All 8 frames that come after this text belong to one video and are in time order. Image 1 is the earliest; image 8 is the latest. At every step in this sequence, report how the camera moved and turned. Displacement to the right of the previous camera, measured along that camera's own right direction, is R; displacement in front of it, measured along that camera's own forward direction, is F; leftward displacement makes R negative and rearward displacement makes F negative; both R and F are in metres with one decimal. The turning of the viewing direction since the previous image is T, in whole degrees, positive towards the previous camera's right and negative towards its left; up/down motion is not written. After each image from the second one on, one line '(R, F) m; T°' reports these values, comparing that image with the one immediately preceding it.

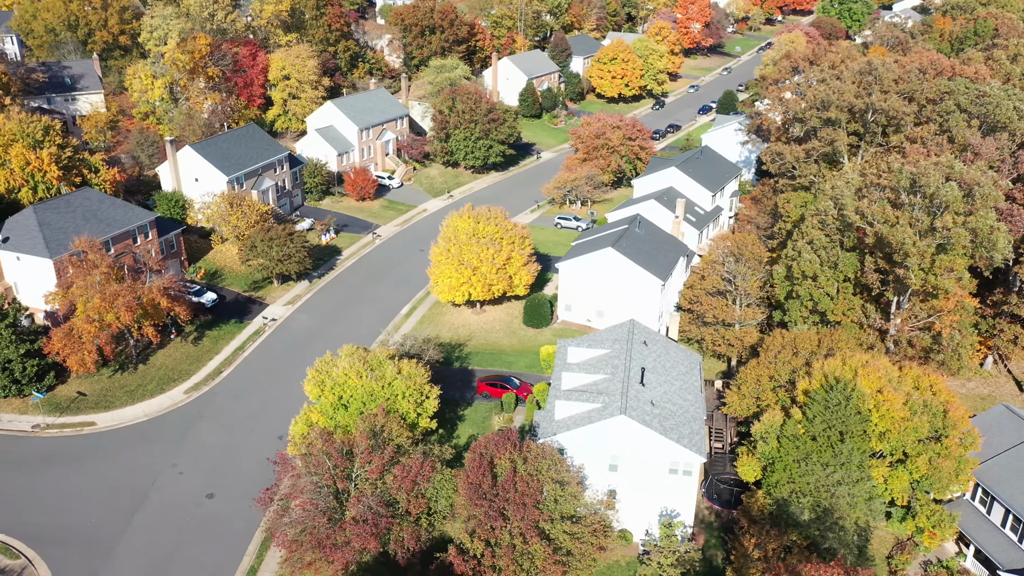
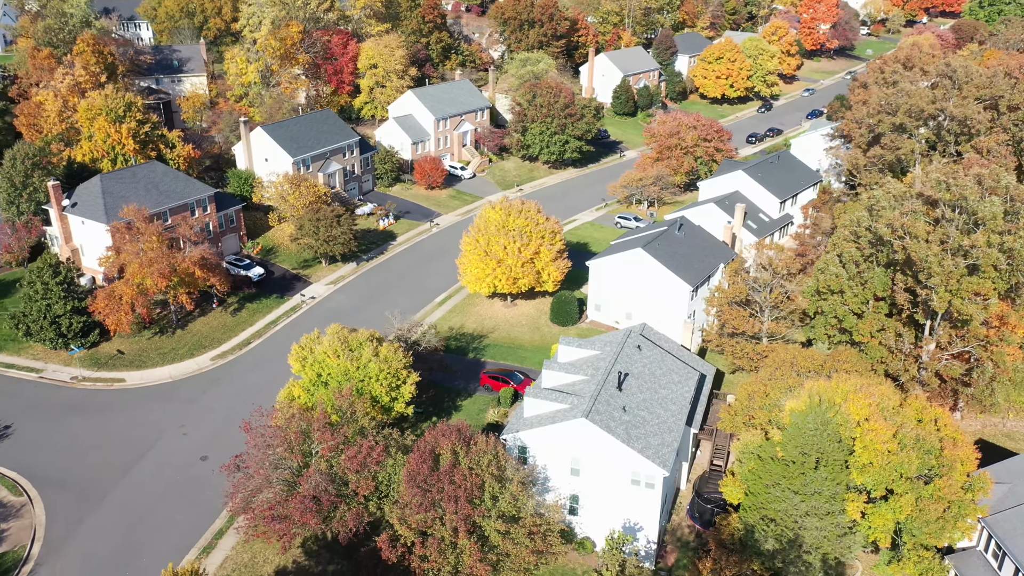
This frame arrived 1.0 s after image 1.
(+6.3, +1.1) m; -9°
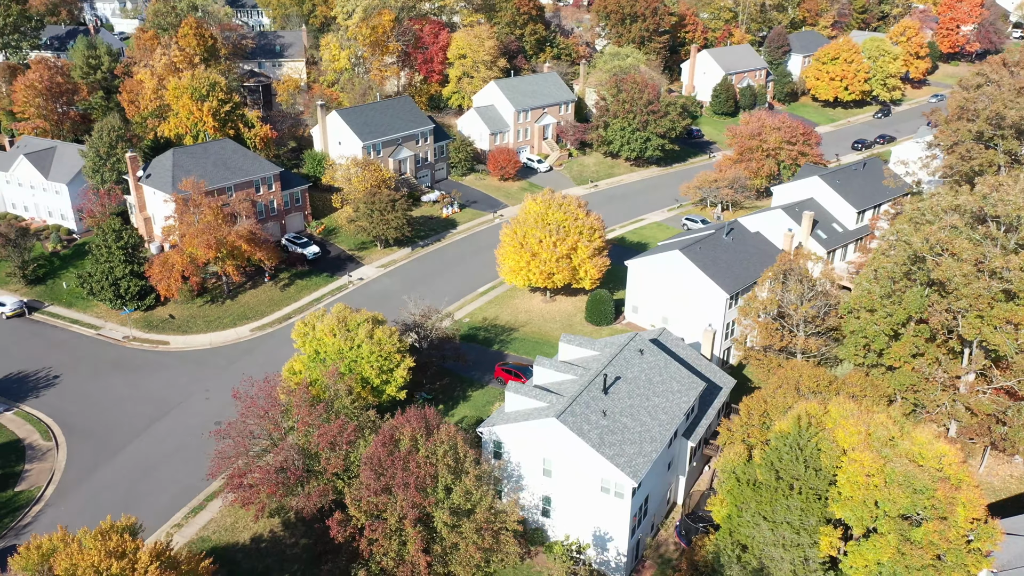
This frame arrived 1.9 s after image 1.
(+5.5, +1.1) m; -9°
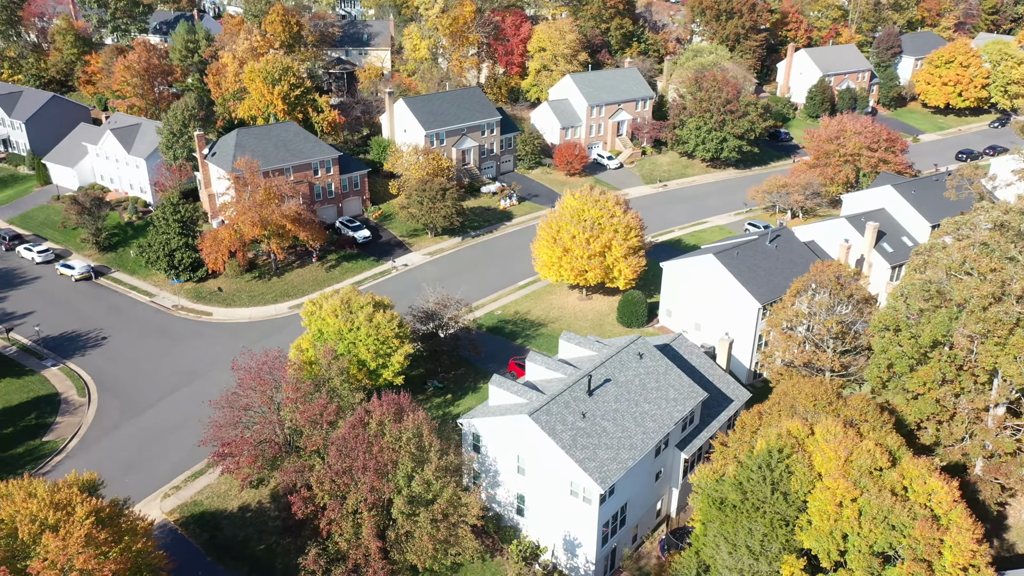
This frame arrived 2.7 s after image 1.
(+4.8, +0.9) m; -8°
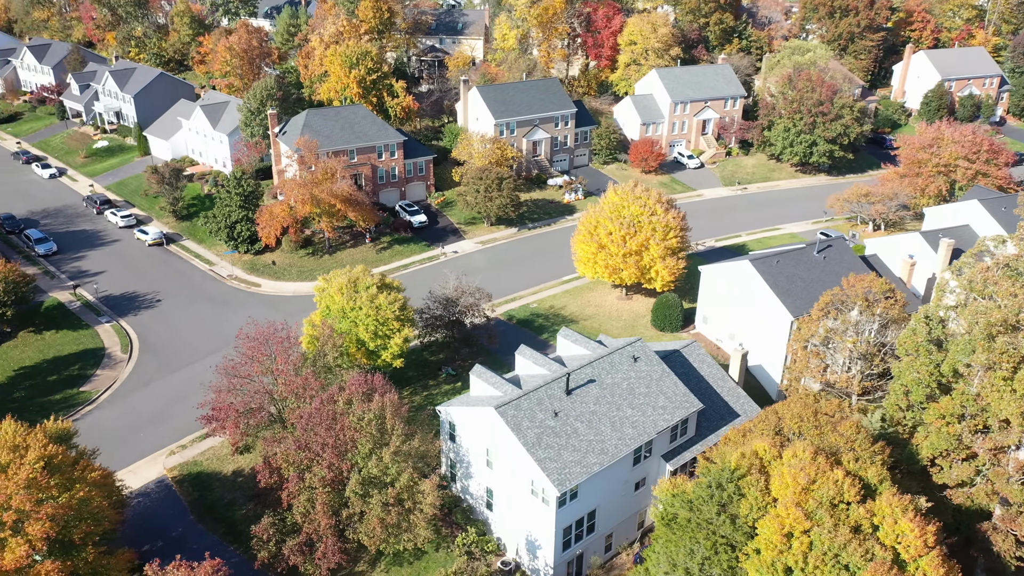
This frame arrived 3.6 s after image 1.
(+5.2, +1.1) m; -9°
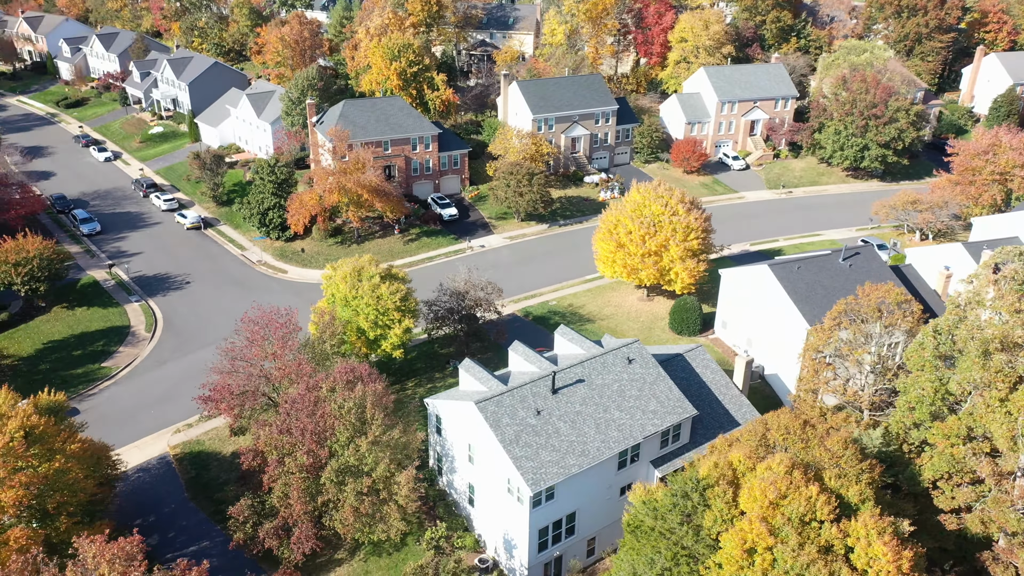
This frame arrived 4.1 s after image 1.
(+2.8, +0.6) m; -5°
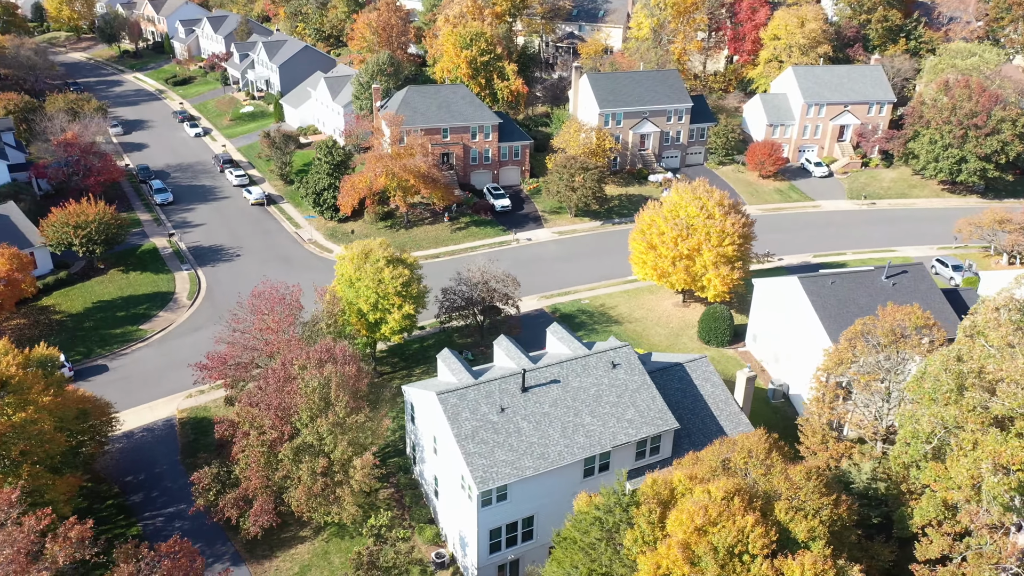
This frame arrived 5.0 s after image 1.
(+4.9, +1.3) m; -8°
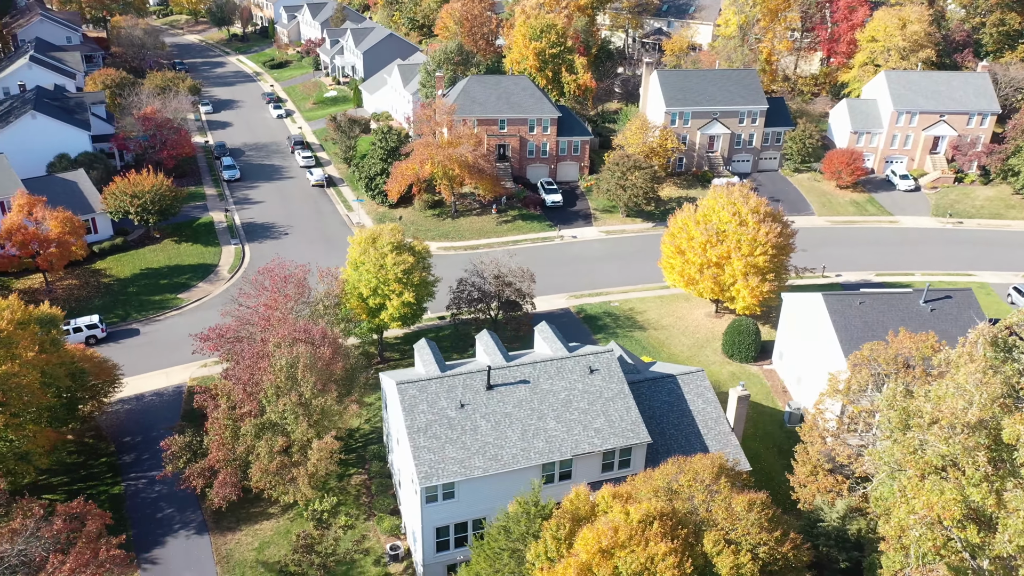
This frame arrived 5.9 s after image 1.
(+4.7, +1.3) m; -8°
